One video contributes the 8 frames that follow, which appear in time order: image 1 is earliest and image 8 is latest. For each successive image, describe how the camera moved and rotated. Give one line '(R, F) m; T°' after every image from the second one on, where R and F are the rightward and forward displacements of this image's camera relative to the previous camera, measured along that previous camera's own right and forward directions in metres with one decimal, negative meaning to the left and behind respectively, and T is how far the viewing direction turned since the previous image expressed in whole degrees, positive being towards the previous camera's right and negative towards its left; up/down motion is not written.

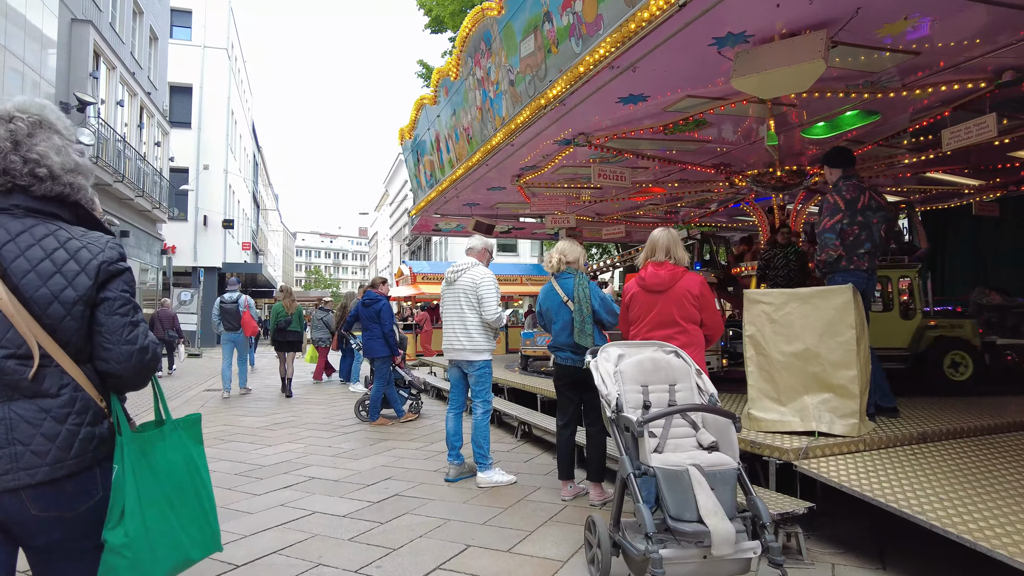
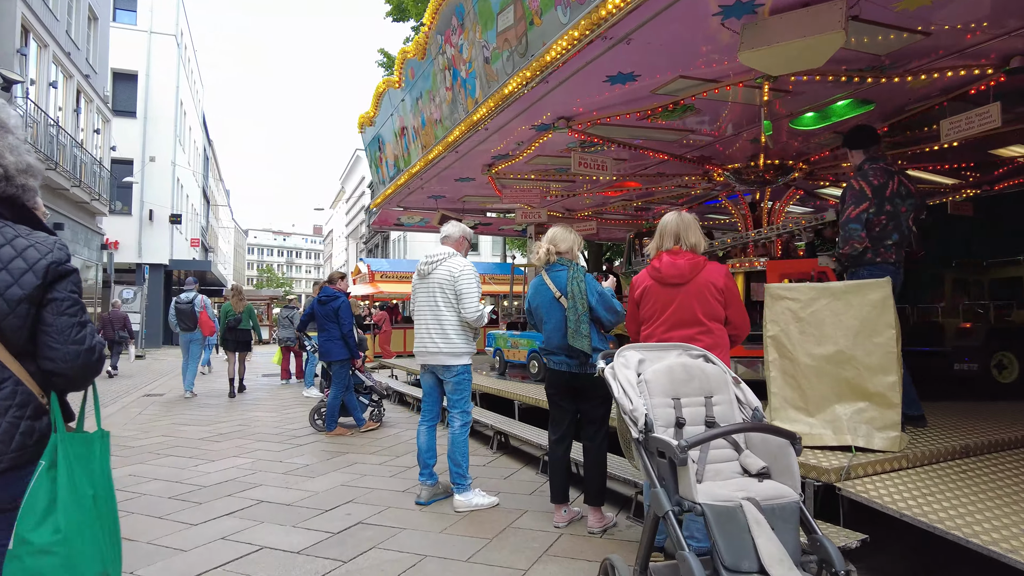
(-0.2, +0.6) m; +4°
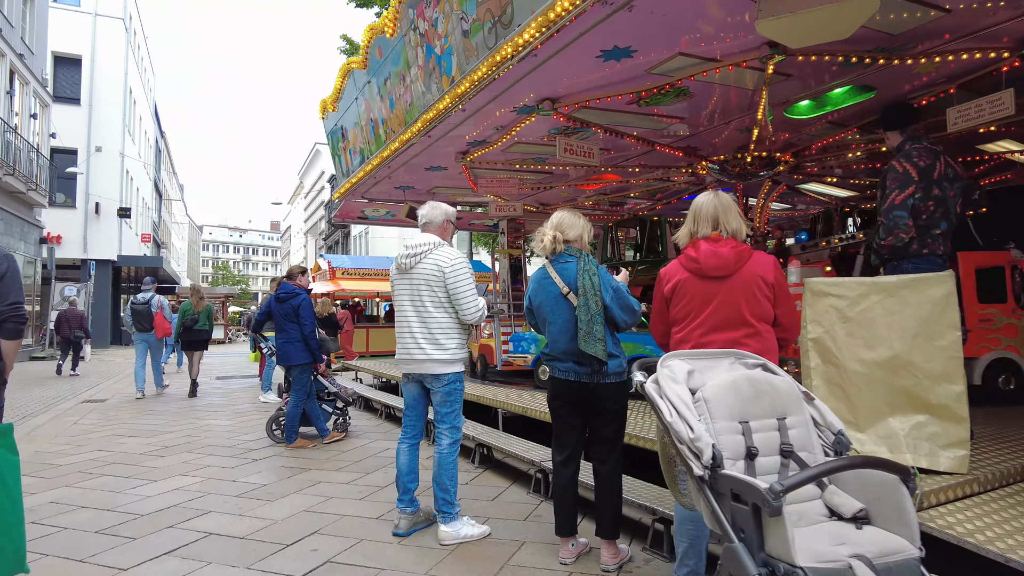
(-0.2, +0.5) m; +3°
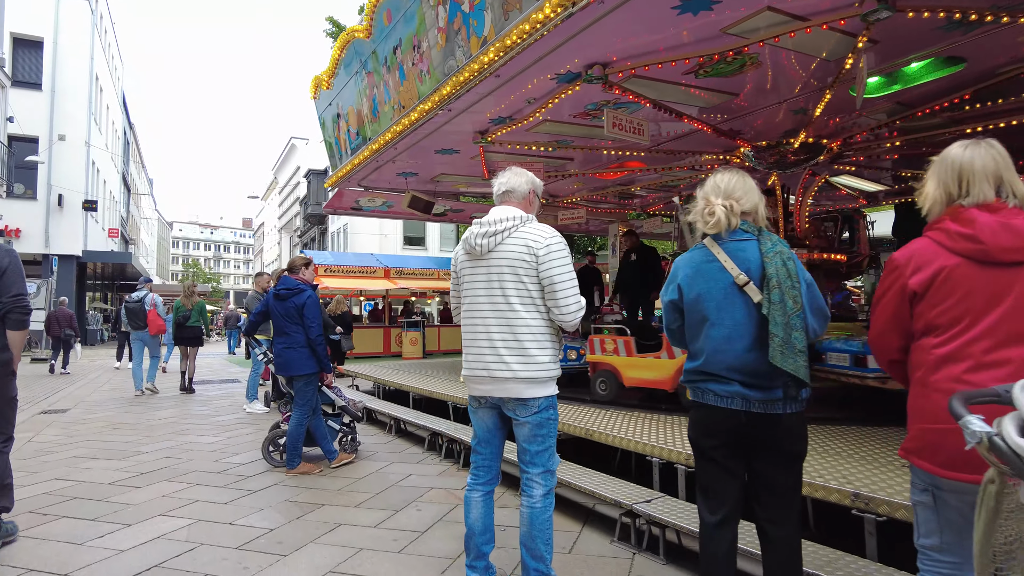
(-0.5, +0.9) m; +2°
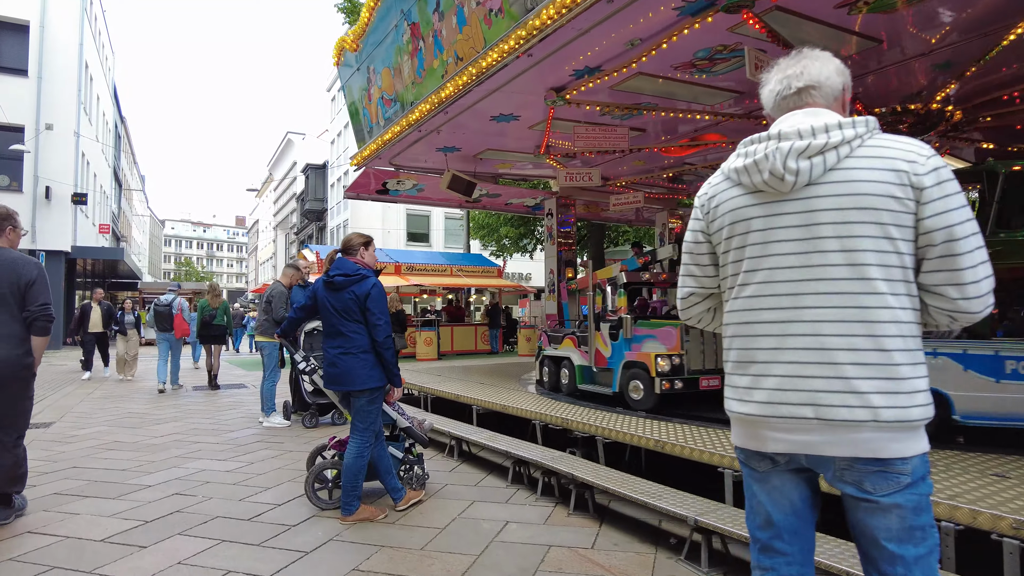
(-0.7, +1.2) m; +1°
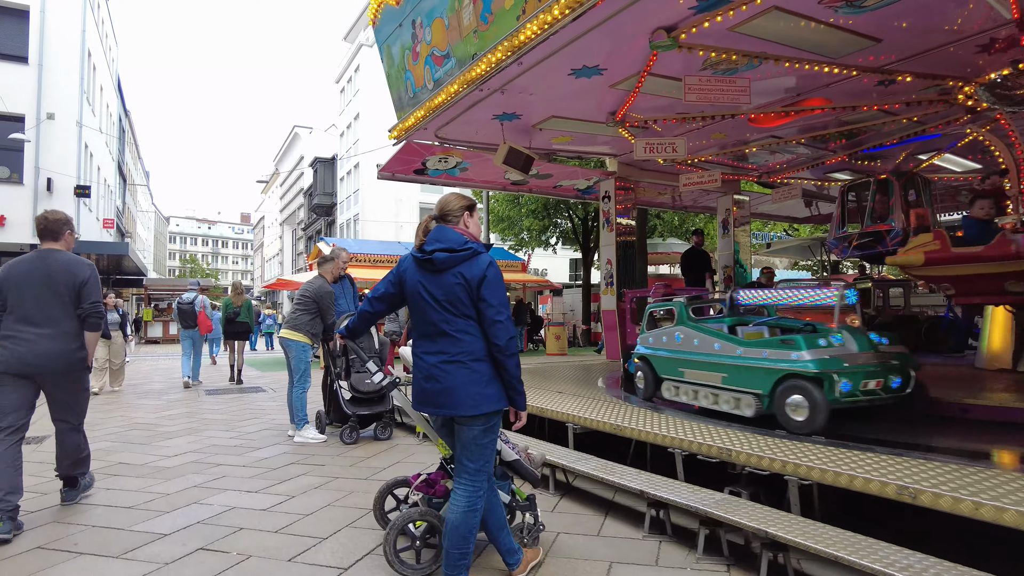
(-0.6, +1.1) m; 0°
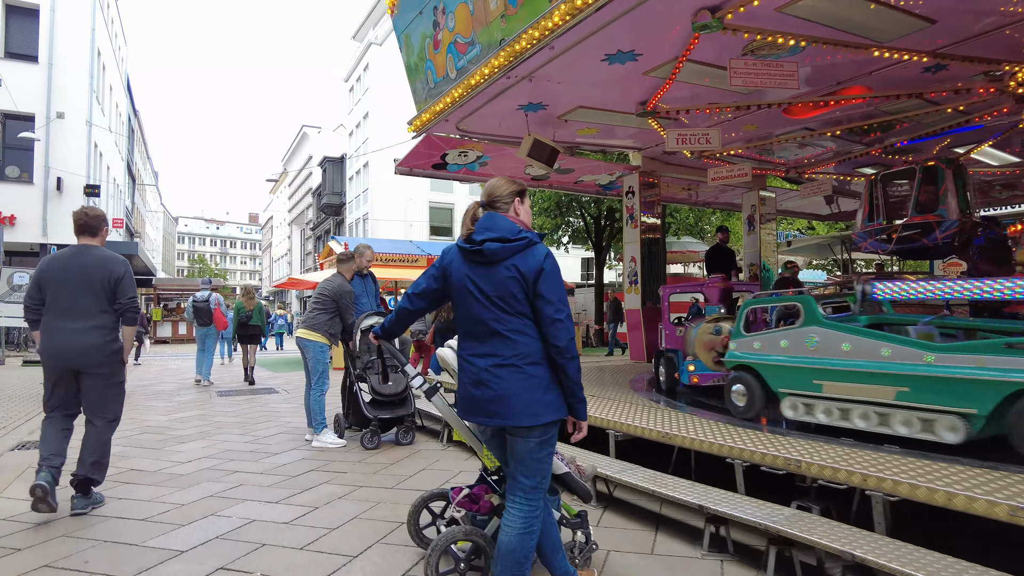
(-0.2, +0.3) m; -1°
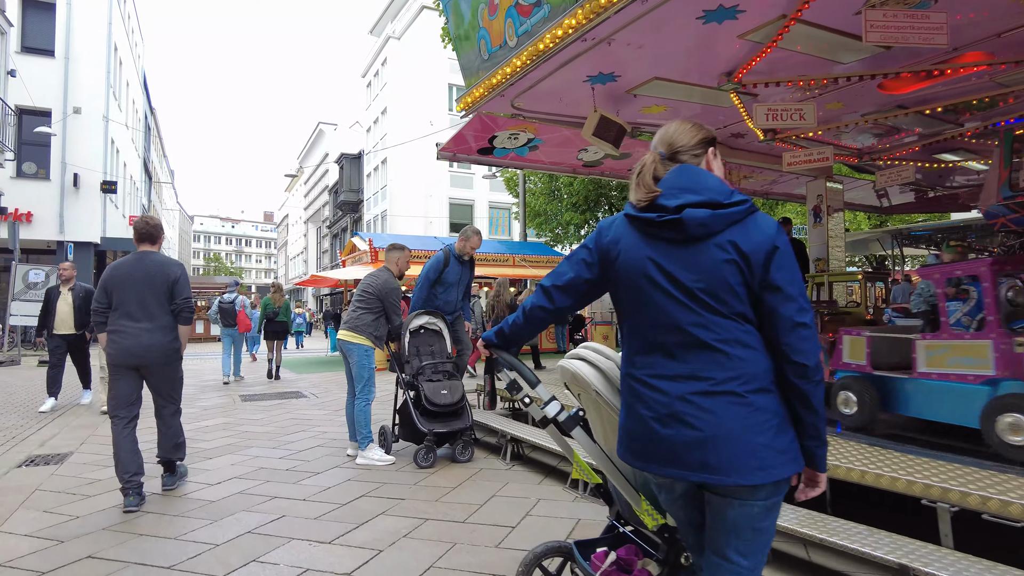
(-0.4, +0.7) m; -1°
